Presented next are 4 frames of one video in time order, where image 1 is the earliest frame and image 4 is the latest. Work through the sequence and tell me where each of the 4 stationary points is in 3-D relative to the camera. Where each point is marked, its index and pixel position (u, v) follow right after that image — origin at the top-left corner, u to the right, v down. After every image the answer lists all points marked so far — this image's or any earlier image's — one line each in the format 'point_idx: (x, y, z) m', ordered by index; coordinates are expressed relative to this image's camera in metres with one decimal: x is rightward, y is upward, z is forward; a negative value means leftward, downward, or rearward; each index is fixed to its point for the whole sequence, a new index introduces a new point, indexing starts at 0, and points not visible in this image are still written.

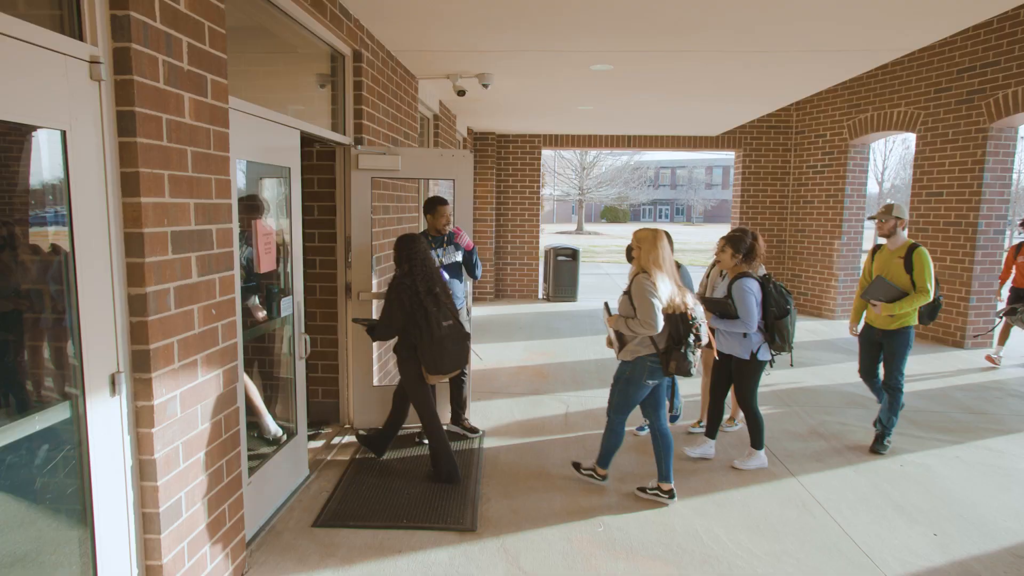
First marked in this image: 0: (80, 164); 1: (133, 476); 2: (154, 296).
0: (-1.3, +0.4, +1.8) m
1: (-1.2, -0.6, +2.0) m
2: (-1.1, 0.0, +2.0) m
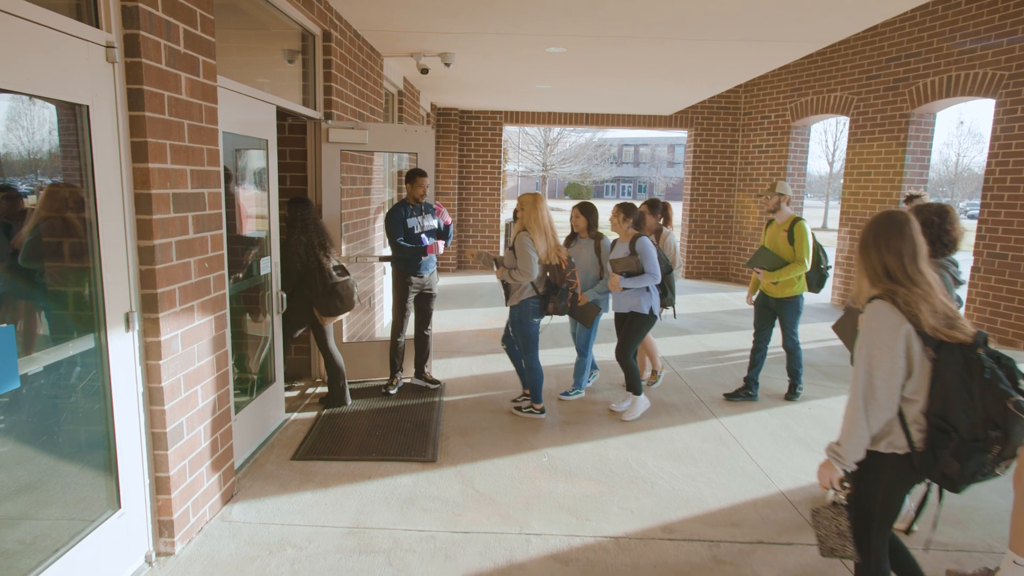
0: (-1.4, +0.5, +2.1) m
1: (-1.4, -0.4, +2.4) m
2: (-1.3, +0.2, +2.4) m
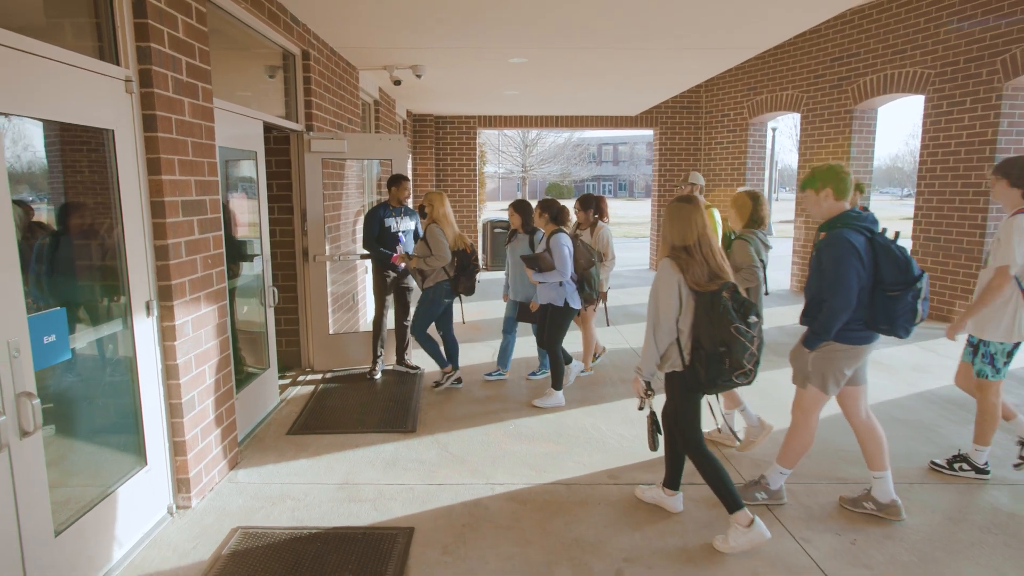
0: (-1.6, +0.6, +2.6) m
1: (-1.6, -0.4, +2.8) m
2: (-1.5, +0.2, +2.8) m
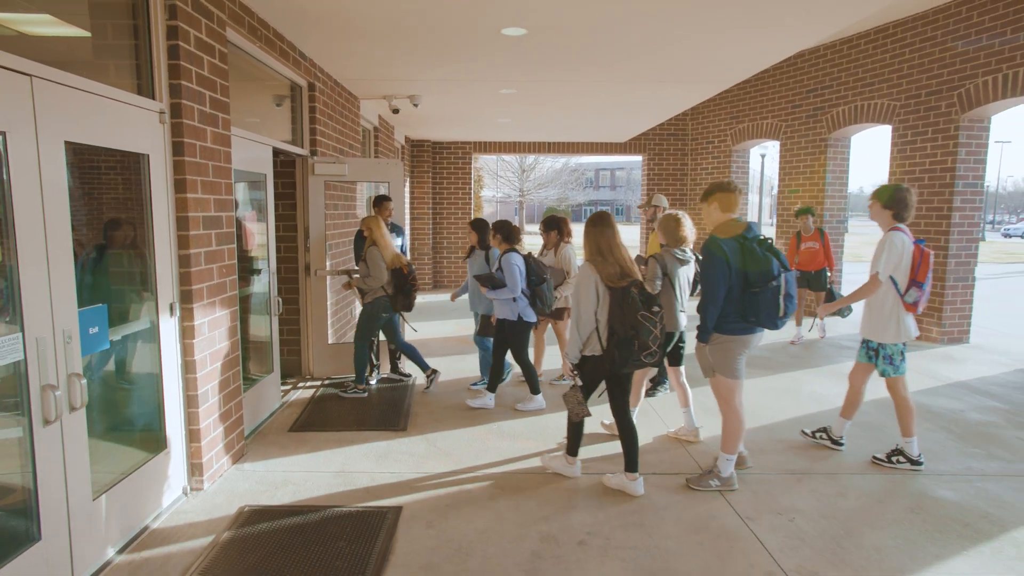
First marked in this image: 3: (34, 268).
0: (-1.7, +0.5, +3.0) m
1: (-1.7, -0.4, +3.2) m
2: (-1.6, +0.2, +3.2) m
3: (-1.7, +0.1, +2.2) m
